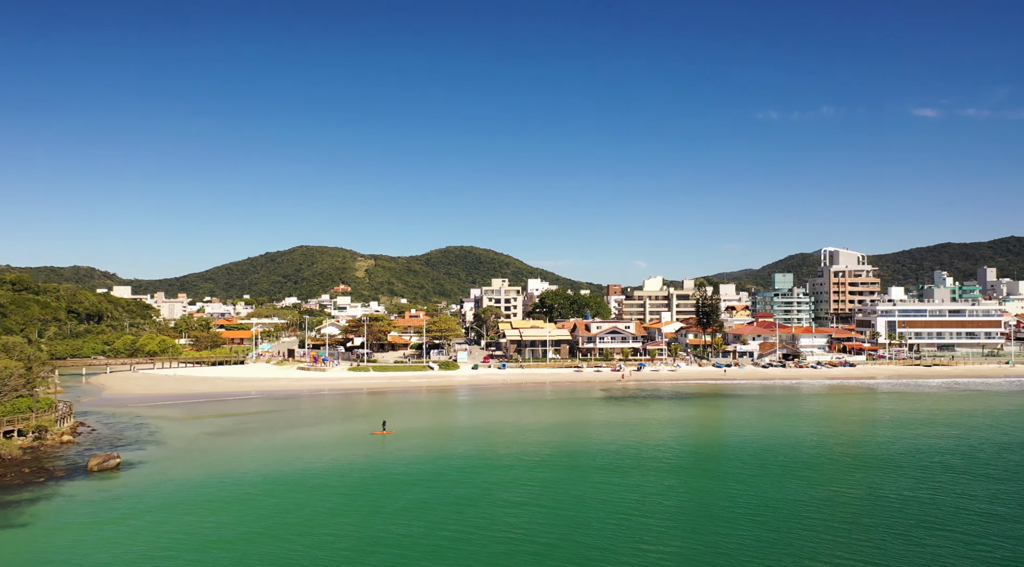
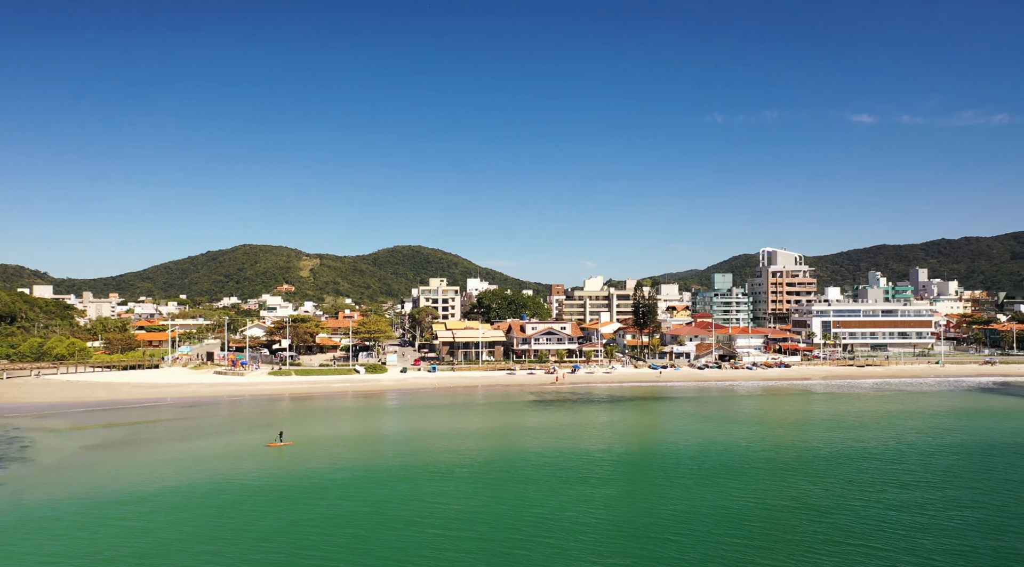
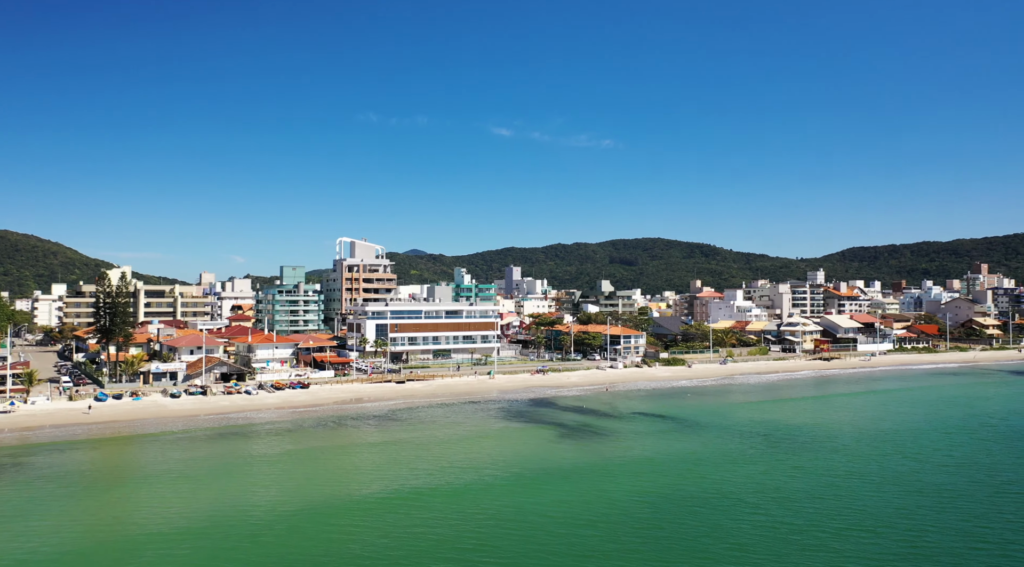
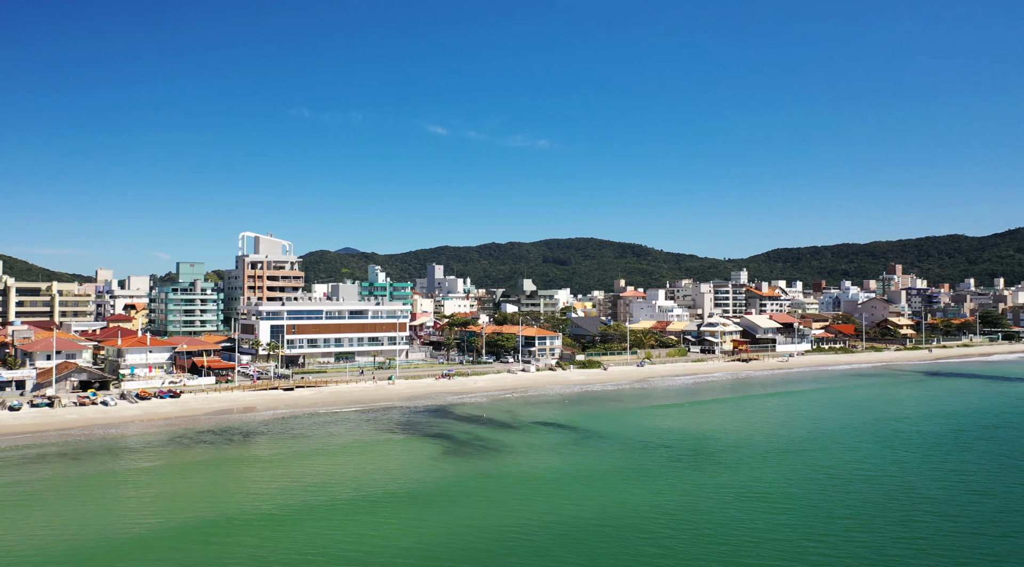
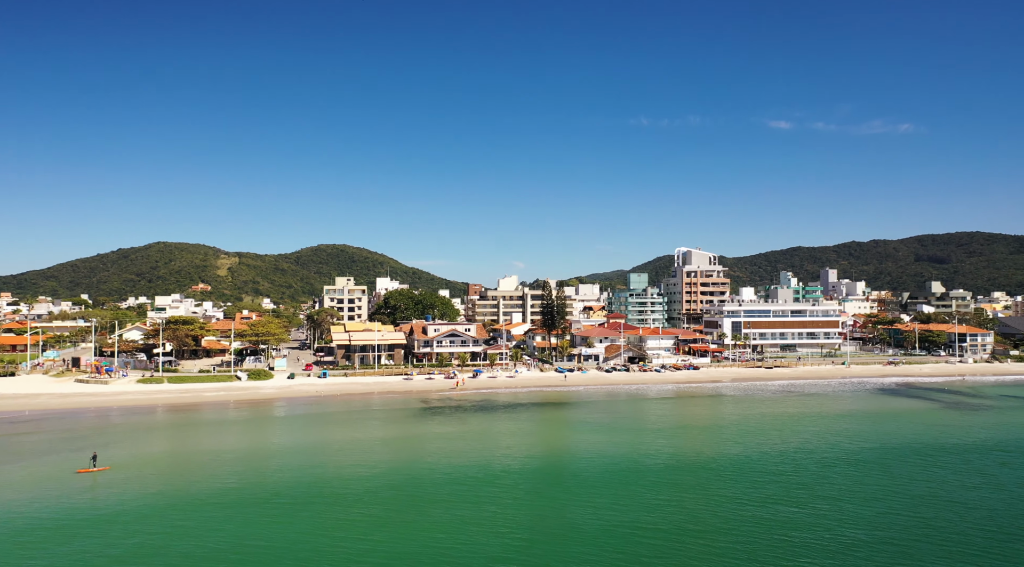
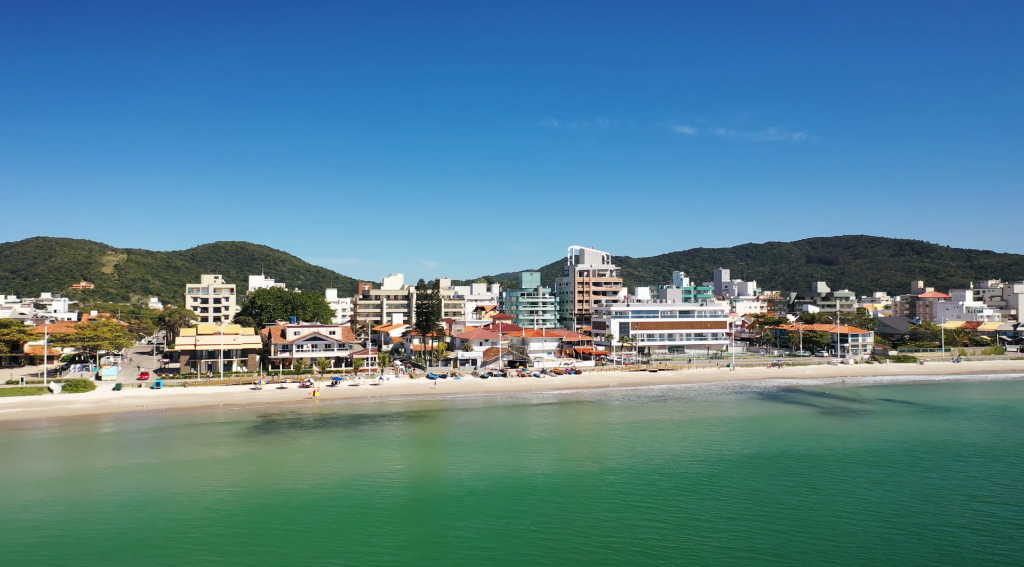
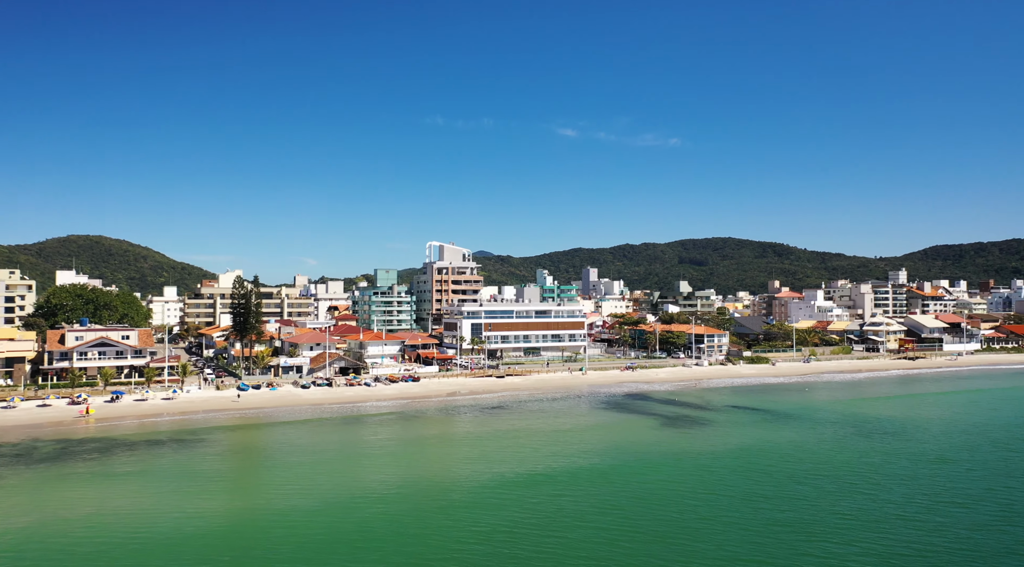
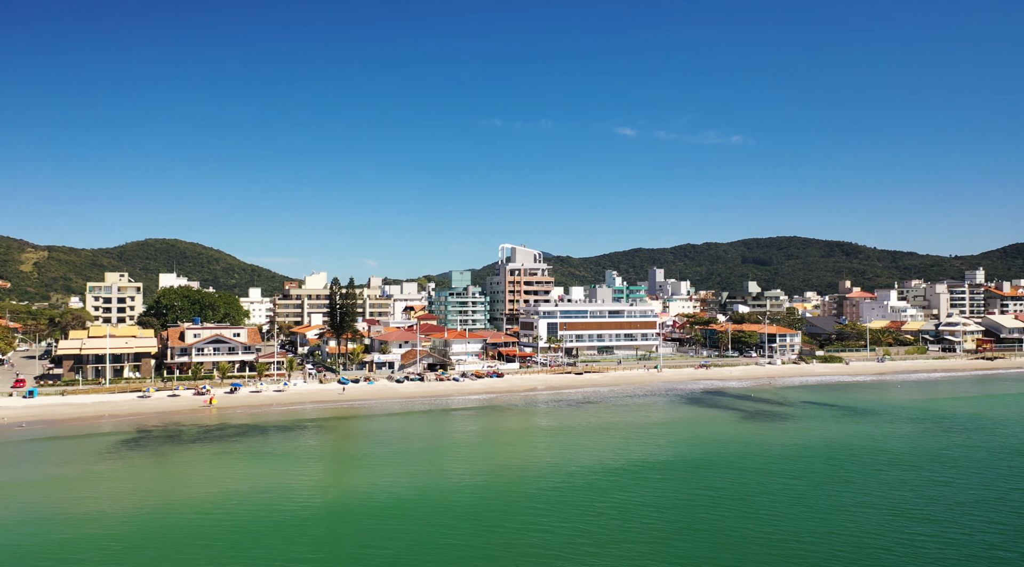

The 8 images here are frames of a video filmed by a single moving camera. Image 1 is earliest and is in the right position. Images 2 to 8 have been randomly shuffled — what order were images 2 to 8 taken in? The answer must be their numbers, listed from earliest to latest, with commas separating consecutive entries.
2, 5, 6, 8, 7, 3, 4
